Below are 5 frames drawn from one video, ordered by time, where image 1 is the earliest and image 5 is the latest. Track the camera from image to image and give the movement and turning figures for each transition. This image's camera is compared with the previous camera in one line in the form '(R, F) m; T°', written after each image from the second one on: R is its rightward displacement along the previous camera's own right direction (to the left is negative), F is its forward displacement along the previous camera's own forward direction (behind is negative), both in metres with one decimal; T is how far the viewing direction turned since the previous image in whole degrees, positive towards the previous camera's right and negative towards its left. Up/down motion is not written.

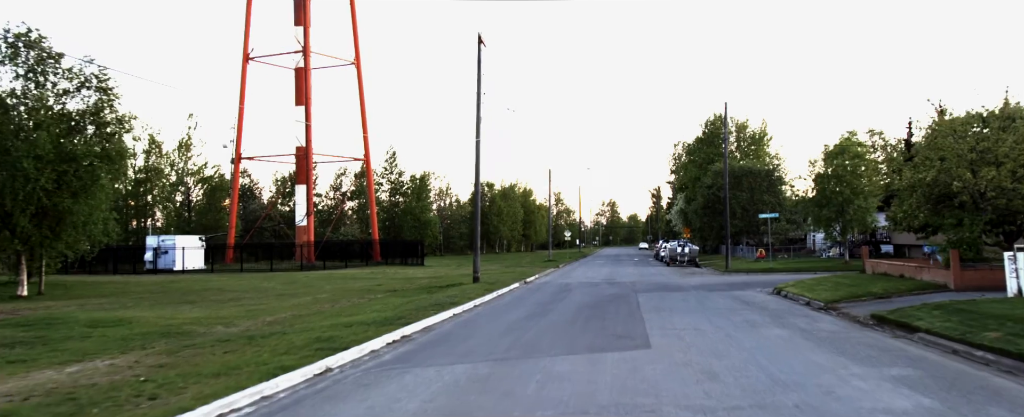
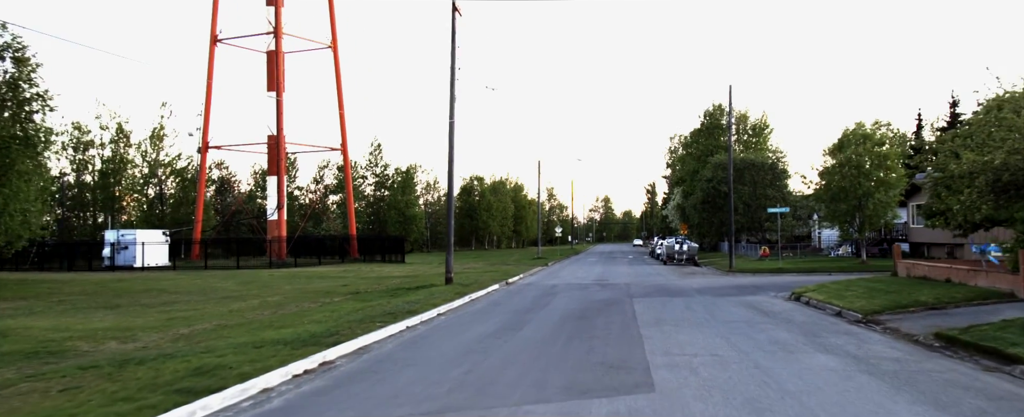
(+0.6, +3.9) m; 0°
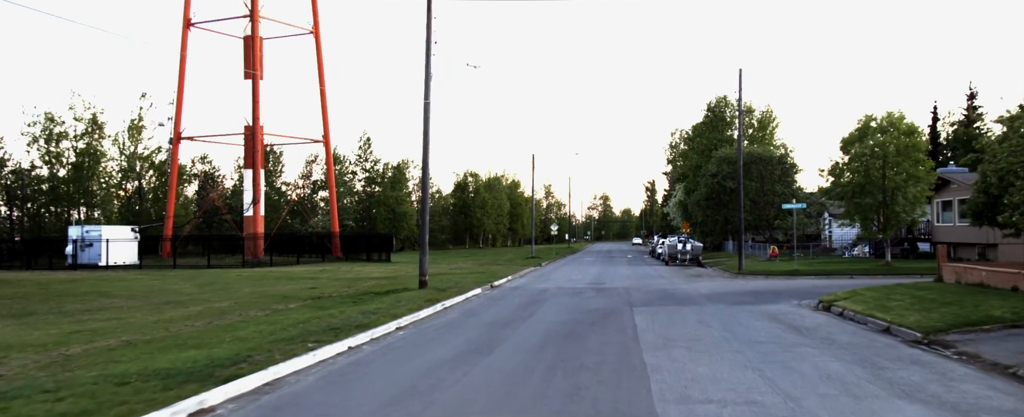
(+0.5, +3.5) m; 0°
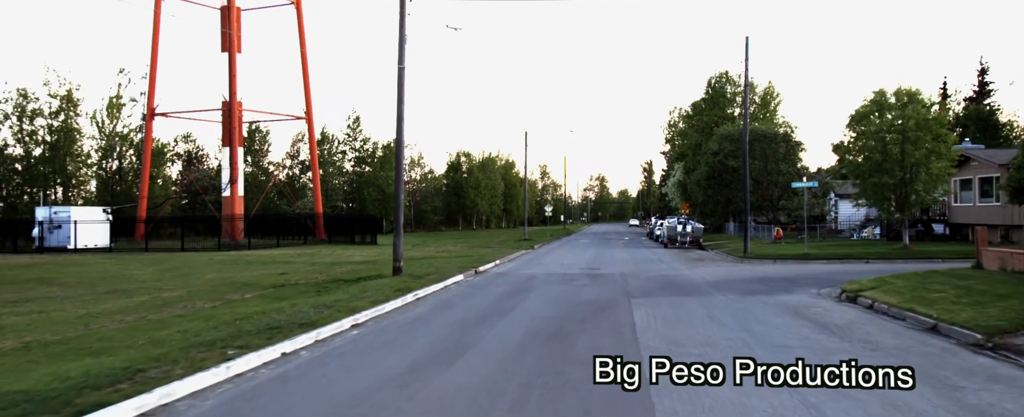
(+0.4, +2.5) m; 0°
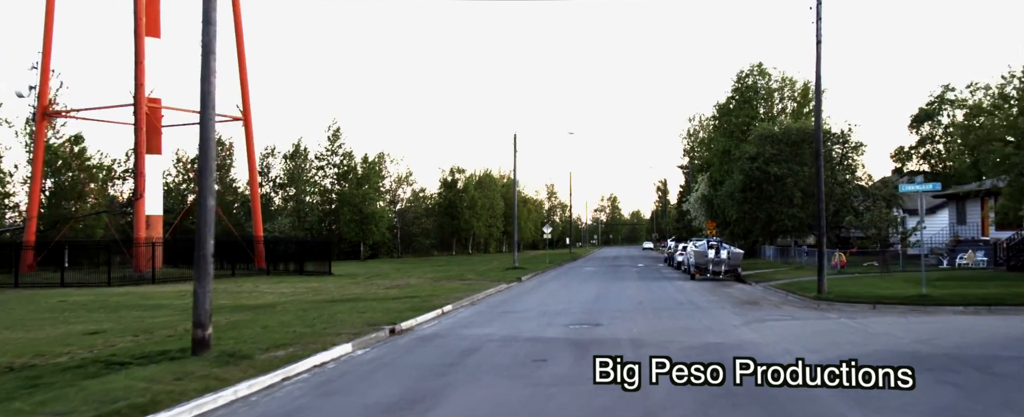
(+1.5, +10.8) m; -1°
